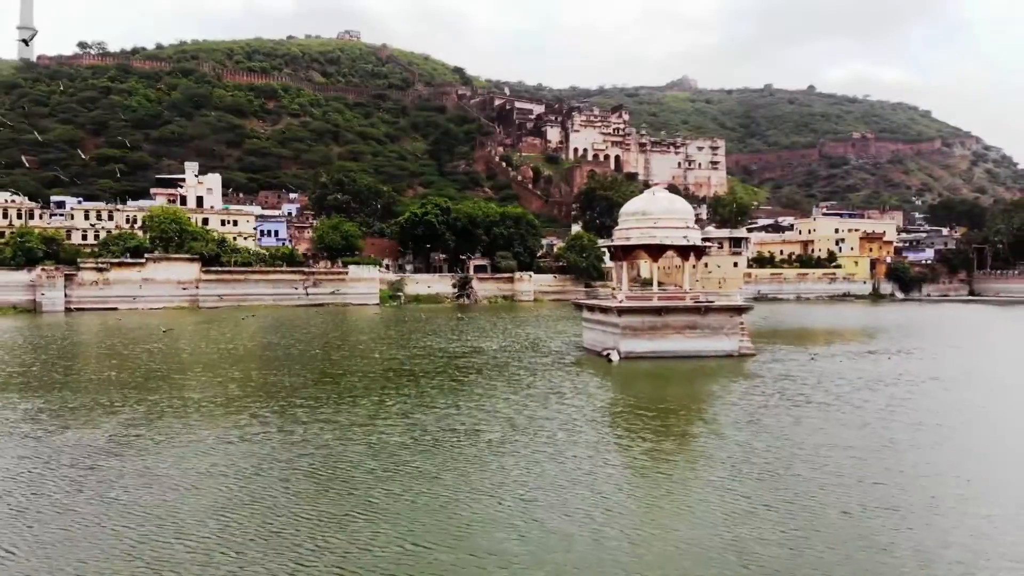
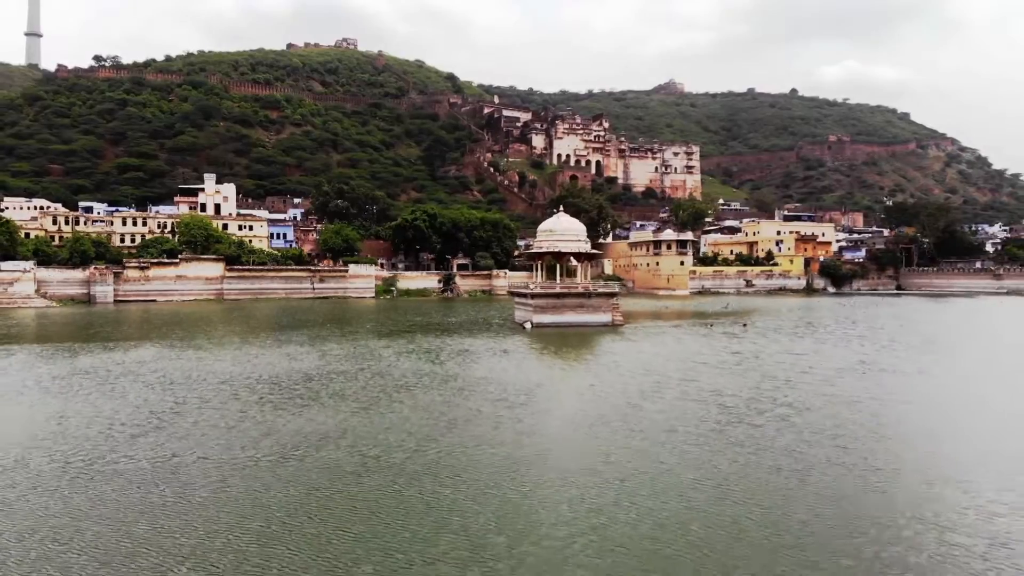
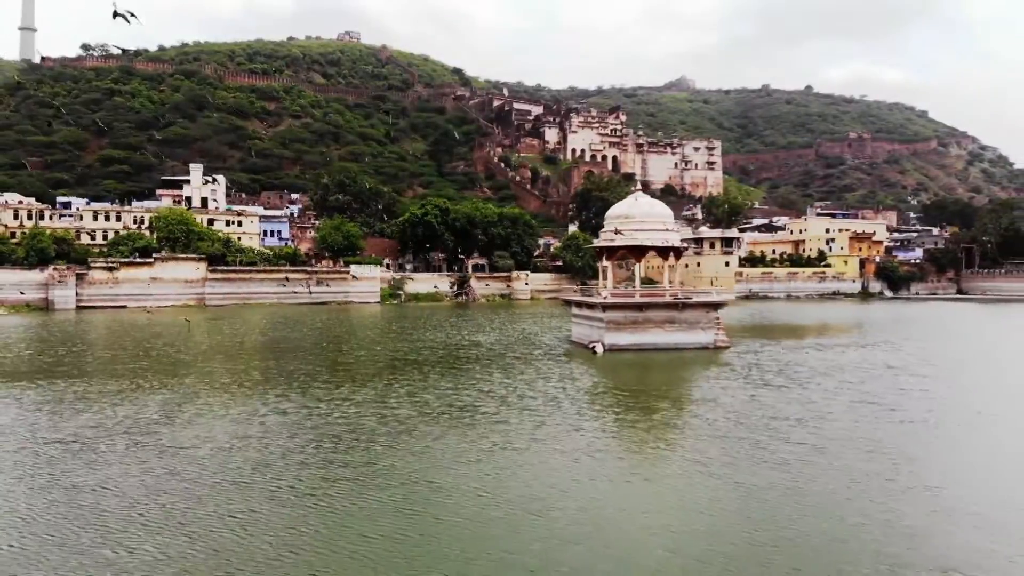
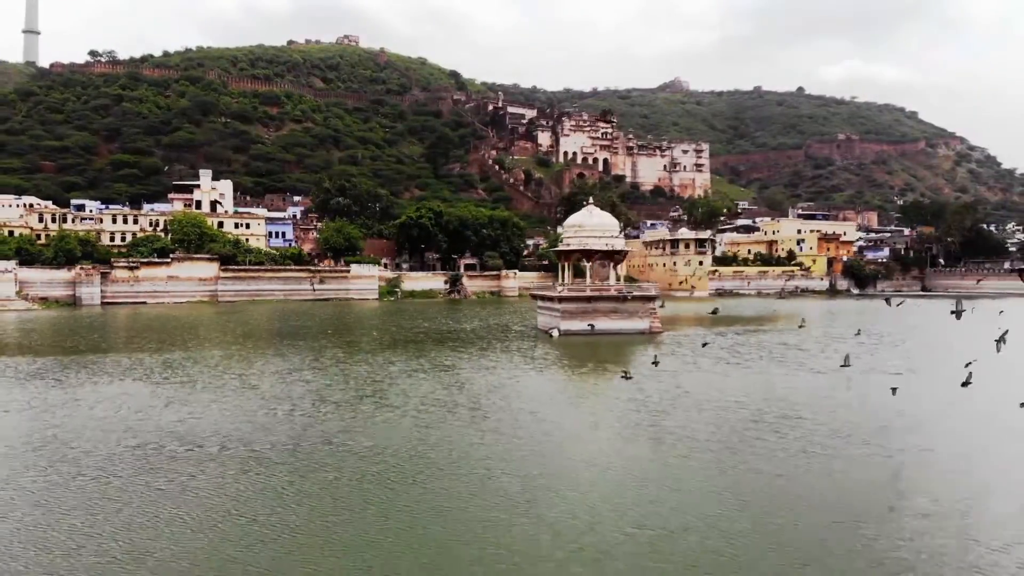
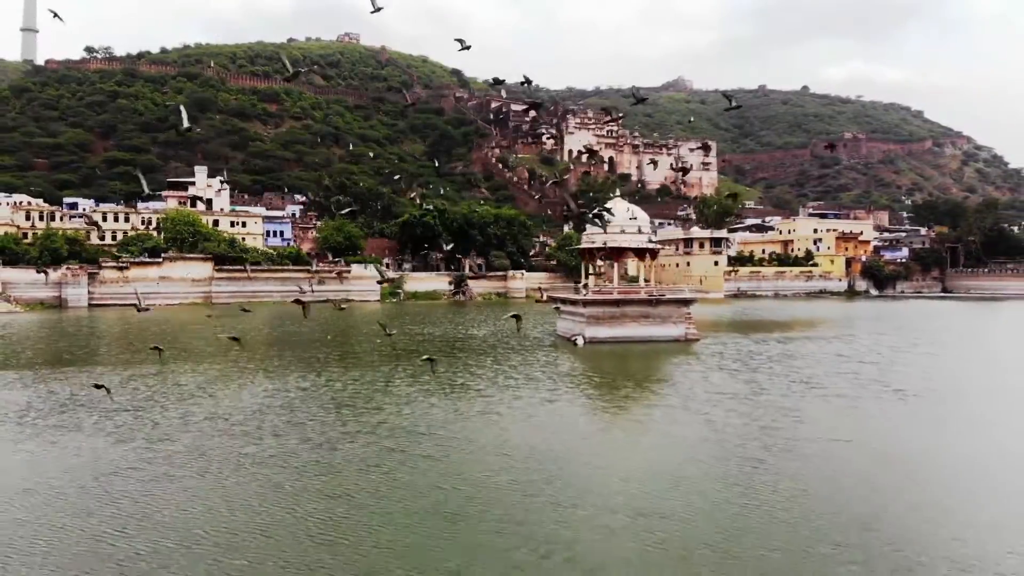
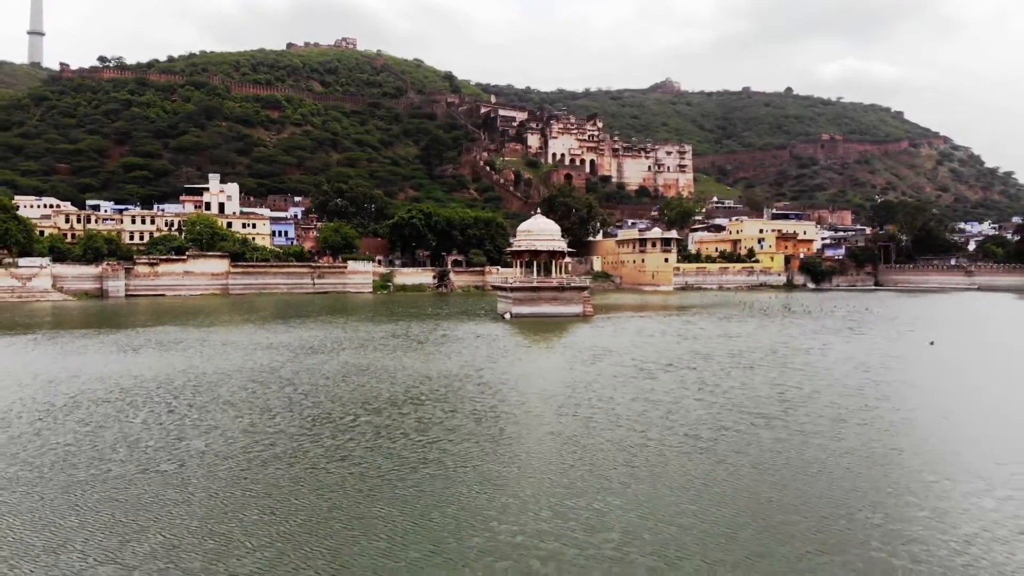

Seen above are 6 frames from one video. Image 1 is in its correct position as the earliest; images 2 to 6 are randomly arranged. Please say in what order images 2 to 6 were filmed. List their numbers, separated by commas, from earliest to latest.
3, 5, 4, 2, 6
